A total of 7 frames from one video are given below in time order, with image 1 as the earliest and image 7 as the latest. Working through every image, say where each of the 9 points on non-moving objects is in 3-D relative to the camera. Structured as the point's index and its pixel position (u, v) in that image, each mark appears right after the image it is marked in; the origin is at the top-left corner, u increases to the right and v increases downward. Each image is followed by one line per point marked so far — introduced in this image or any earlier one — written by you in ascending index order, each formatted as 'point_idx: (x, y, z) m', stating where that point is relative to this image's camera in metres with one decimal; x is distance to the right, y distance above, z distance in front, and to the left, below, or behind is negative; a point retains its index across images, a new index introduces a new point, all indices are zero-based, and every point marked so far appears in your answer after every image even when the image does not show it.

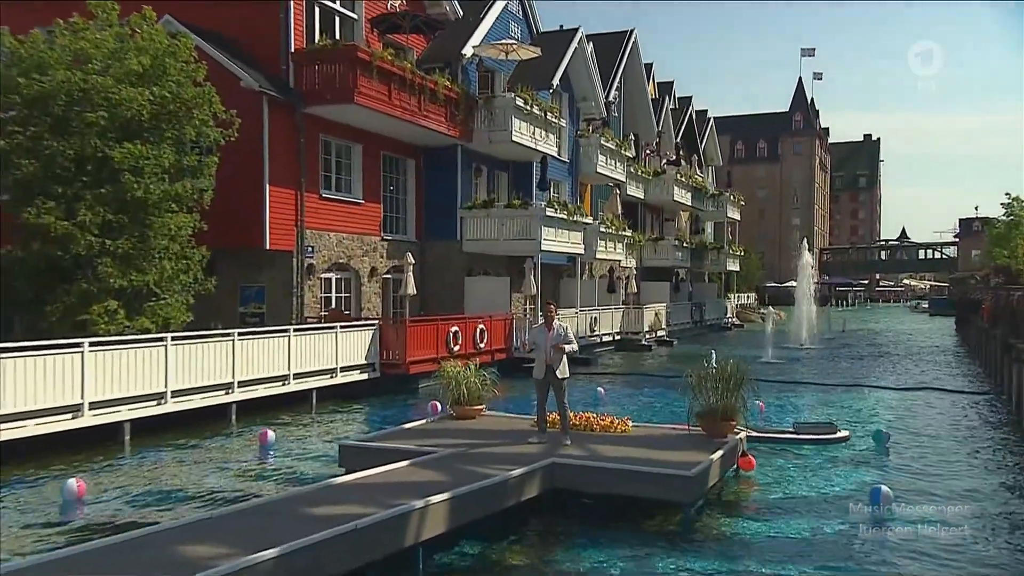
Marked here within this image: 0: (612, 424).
0: (+1.7, -2.4, +18.4) m
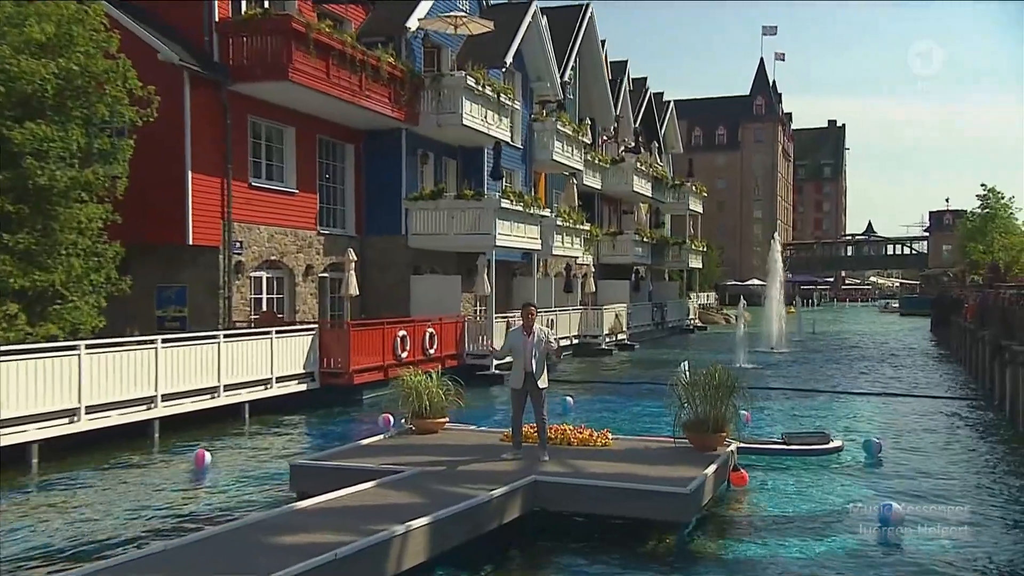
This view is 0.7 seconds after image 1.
0: (+1.2, -2.4, +16.3) m
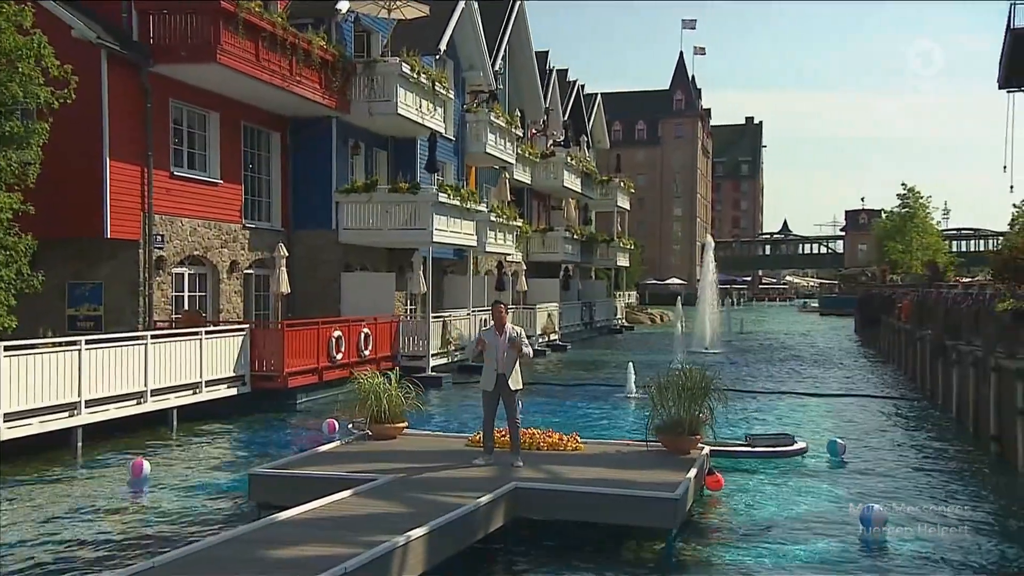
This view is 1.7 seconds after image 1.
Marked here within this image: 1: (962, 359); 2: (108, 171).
0: (+0.8, -2.4, +15.8) m
1: (+7.2, -1.1, +16.5) m
2: (-7.5, +2.1, +19.3) m
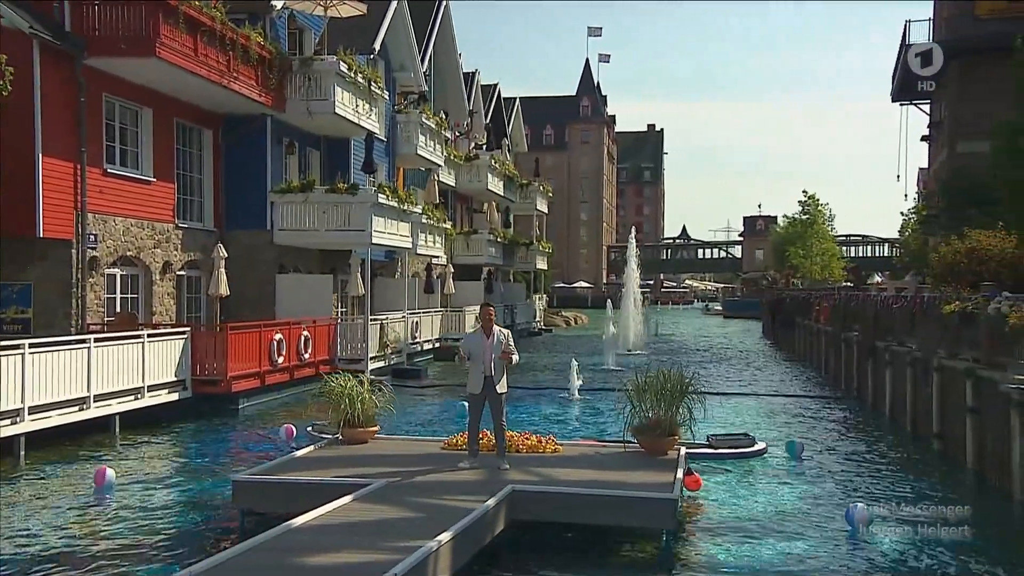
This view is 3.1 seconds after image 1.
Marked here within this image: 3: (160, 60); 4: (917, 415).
0: (+0.4, -2.4, +16.2) m
1: (+6.7, -1.2, +17.9) m
2: (-8.3, +2.1, +18.4) m
3: (-6.6, +4.3, +19.4) m
4: (+6.6, -2.1, +16.8) m
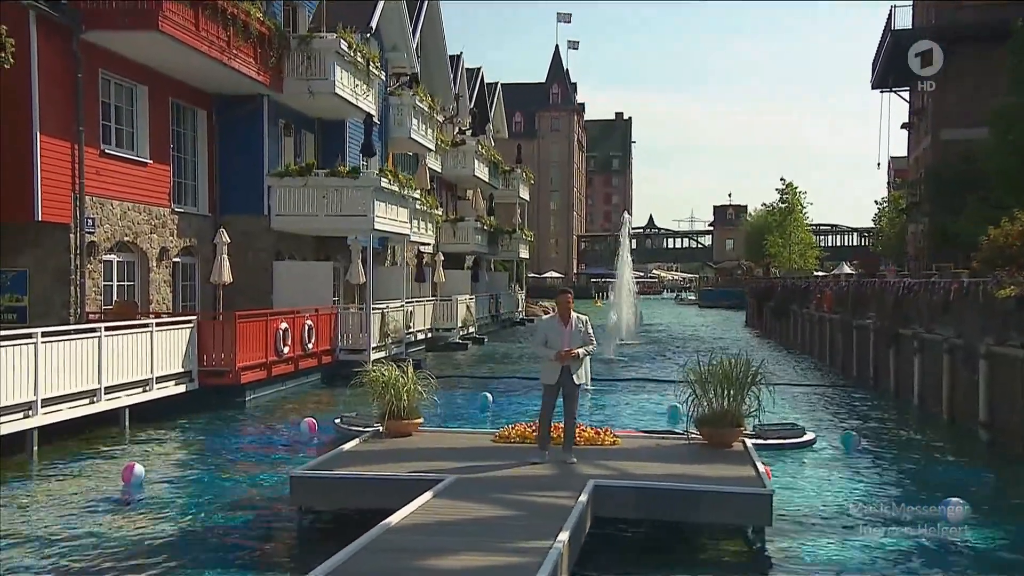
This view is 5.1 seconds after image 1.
0: (+1.3, -2.3, +15.9) m
1: (+7.3, -1.1, +18.3) m
2: (-7.6, +2.3, +17.0) m
3: (-6.0, +4.5, +18.2) m
4: (+7.4, -1.9, +17.2) m
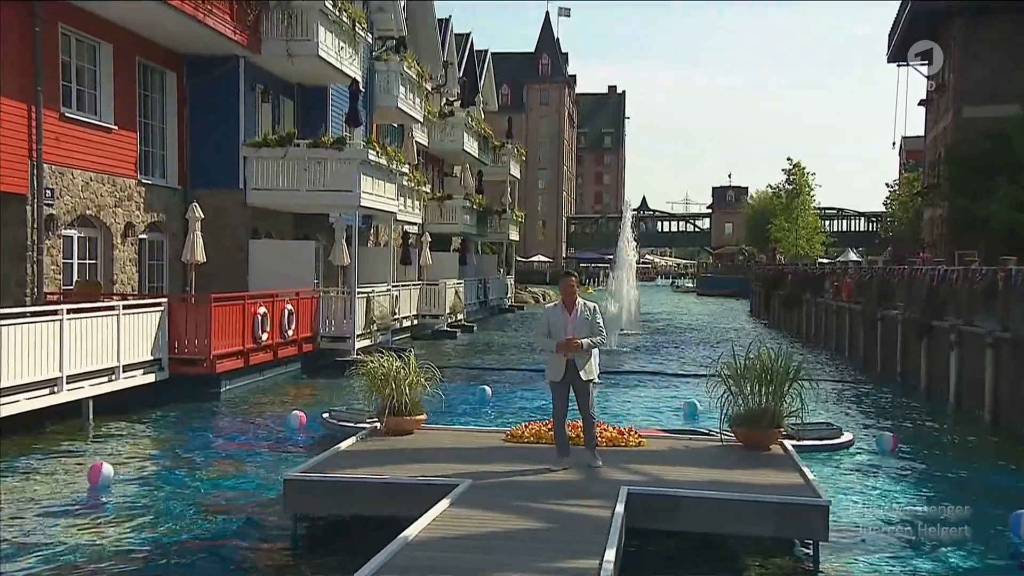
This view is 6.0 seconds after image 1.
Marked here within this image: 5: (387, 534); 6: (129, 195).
0: (+1.5, -2.1, +14.3) m
1: (+7.4, -0.9, +16.9) m
2: (-7.4, +2.6, +15.0) m
3: (-5.9, +4.8, +16.2) m
4: (+7.5, -1.7, +15.9) m
5: (-1.5, -2.9, +12.2) m
6: (-7.0, +1.6, +18.5) m
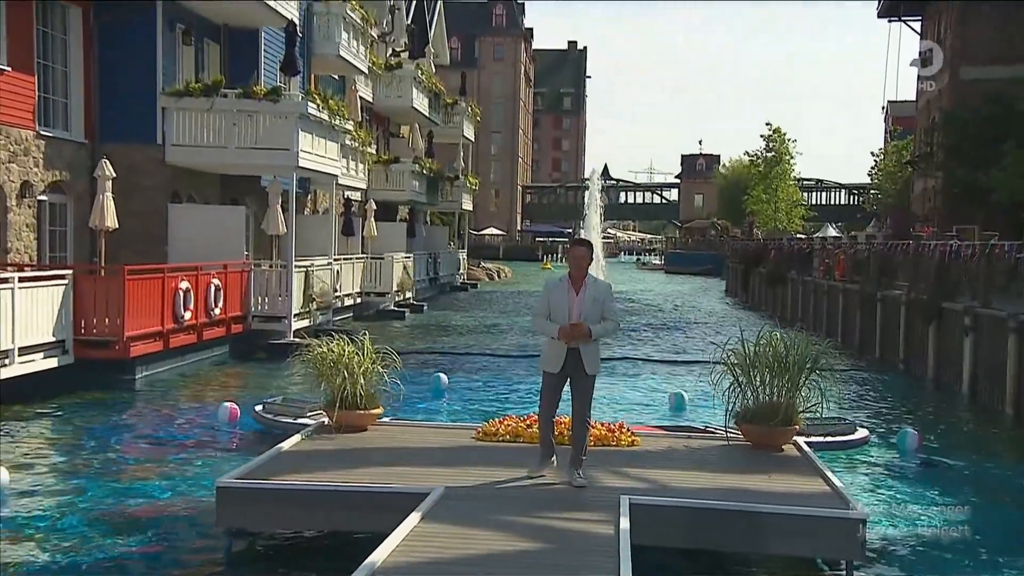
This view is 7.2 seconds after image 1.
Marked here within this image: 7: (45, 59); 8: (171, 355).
0: (+1.1, -1.7, +12.2) m
1: (+6.9, -0.5, +15.2) m
2: (-7.8, +3.0, +12.2) m
3: (-6.3, +5.2, +13.5) m
4: (+7.1, -1.4, +14.1) m
5: (-1.7, -2.6, +10.0) m
6: (-7.6, +2.1, +15.7) m
7: (-7.5, +3.7, +16.3) m
8: (-5.8, -1.1, +17.6) m
